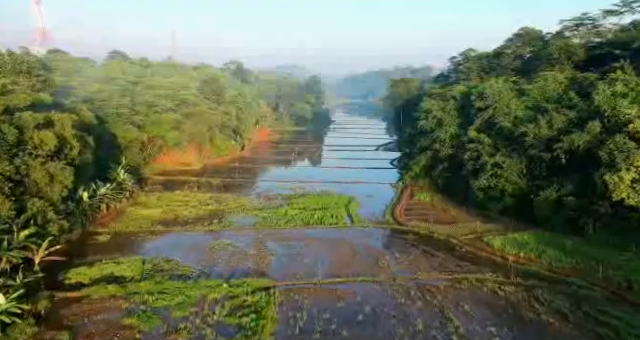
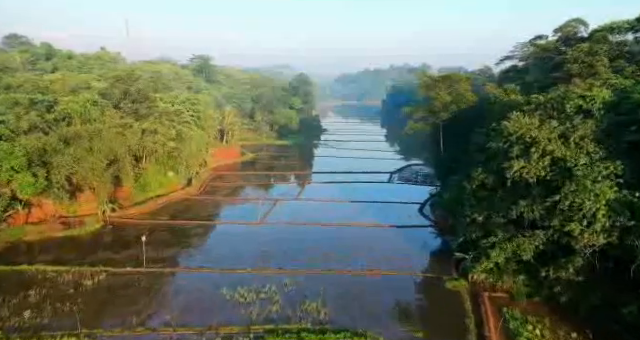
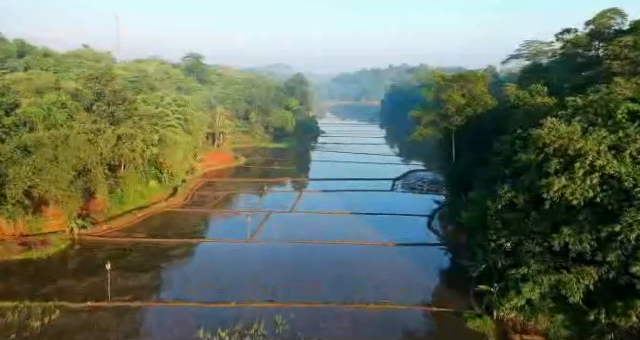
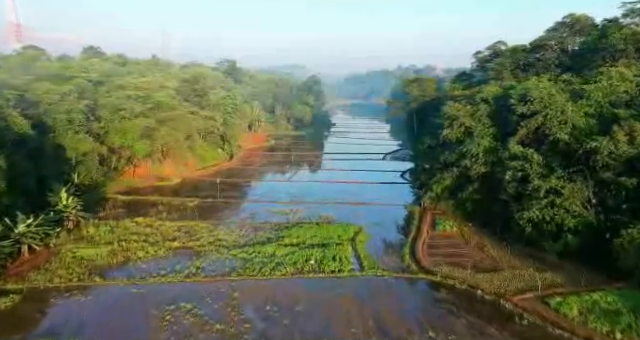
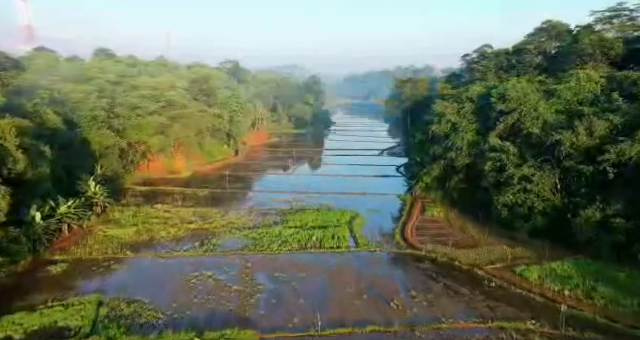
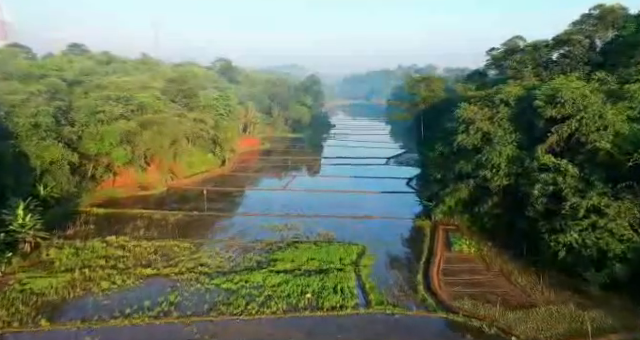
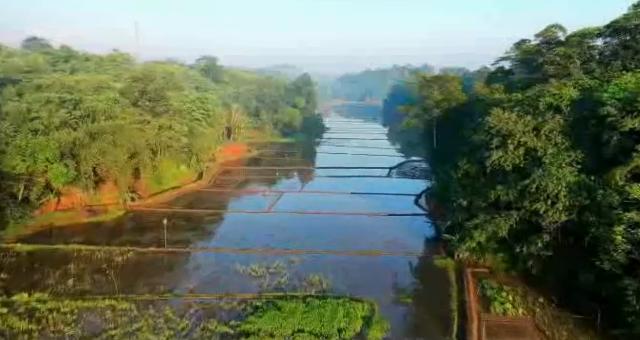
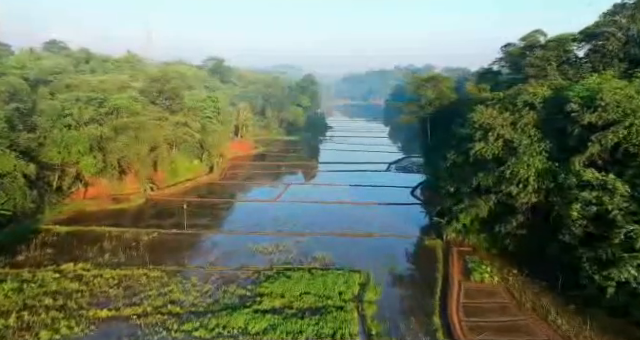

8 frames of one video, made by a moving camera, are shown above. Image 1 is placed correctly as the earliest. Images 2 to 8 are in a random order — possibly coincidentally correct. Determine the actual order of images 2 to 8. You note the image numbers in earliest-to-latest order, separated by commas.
5, 4, 6, 8, 7, 2, 3
